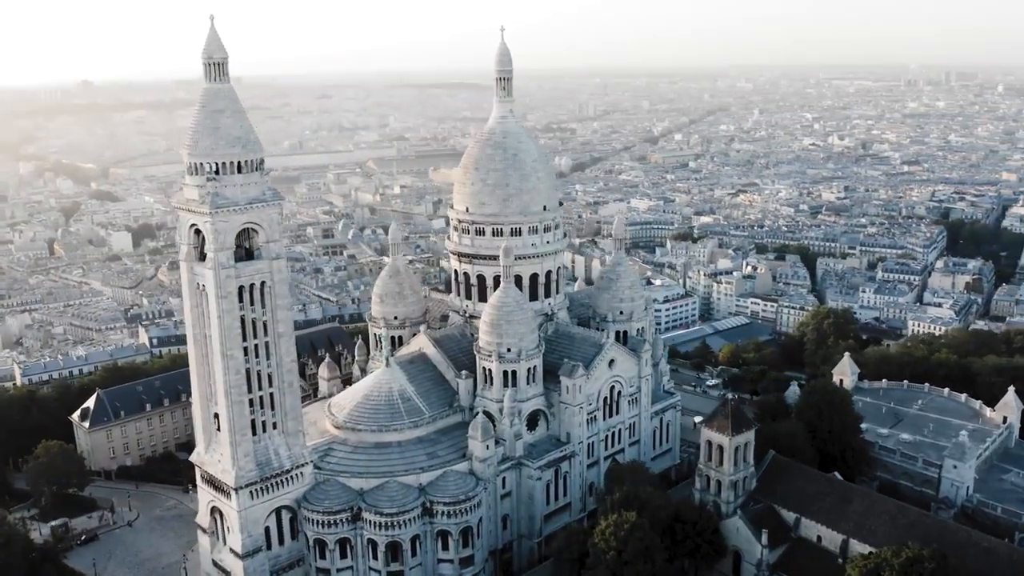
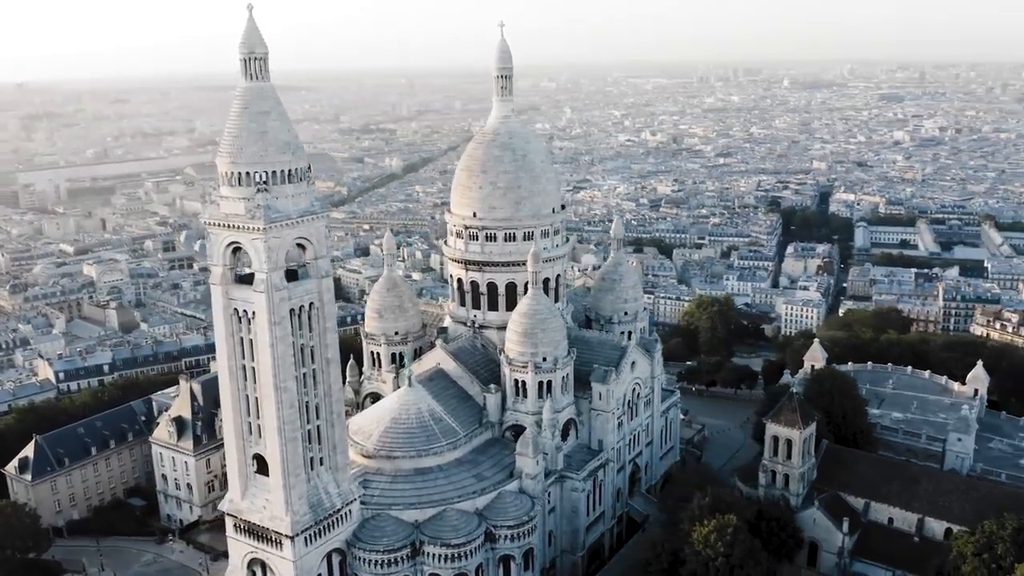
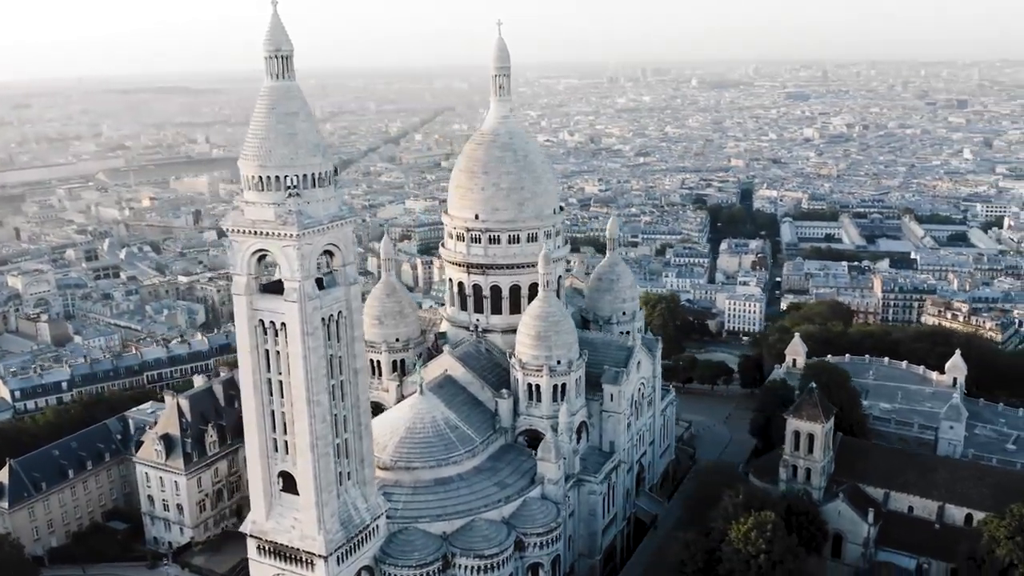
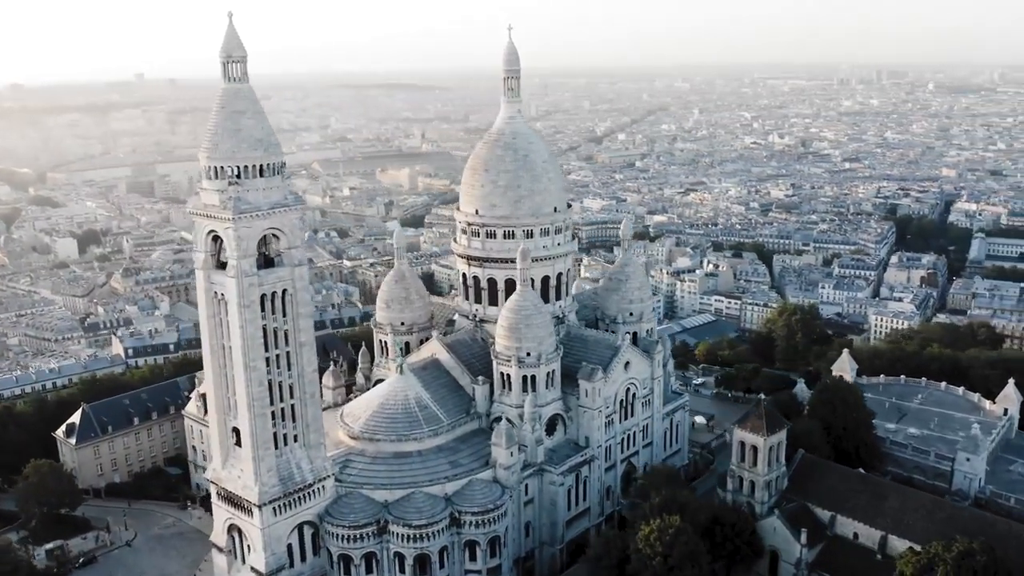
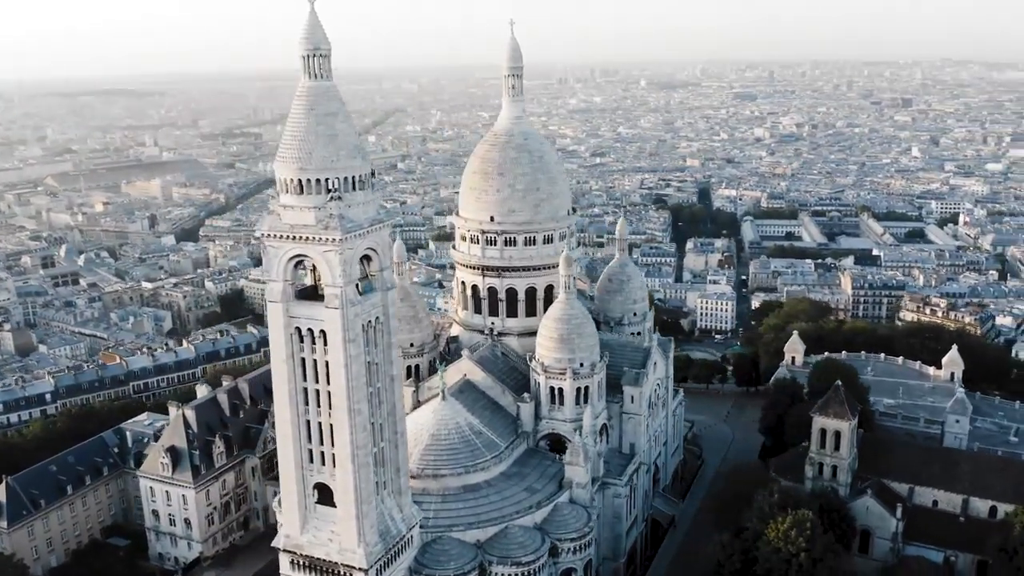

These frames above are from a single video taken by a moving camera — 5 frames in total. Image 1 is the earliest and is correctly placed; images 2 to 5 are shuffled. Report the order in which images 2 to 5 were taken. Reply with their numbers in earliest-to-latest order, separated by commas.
4, 2, 3, 5
